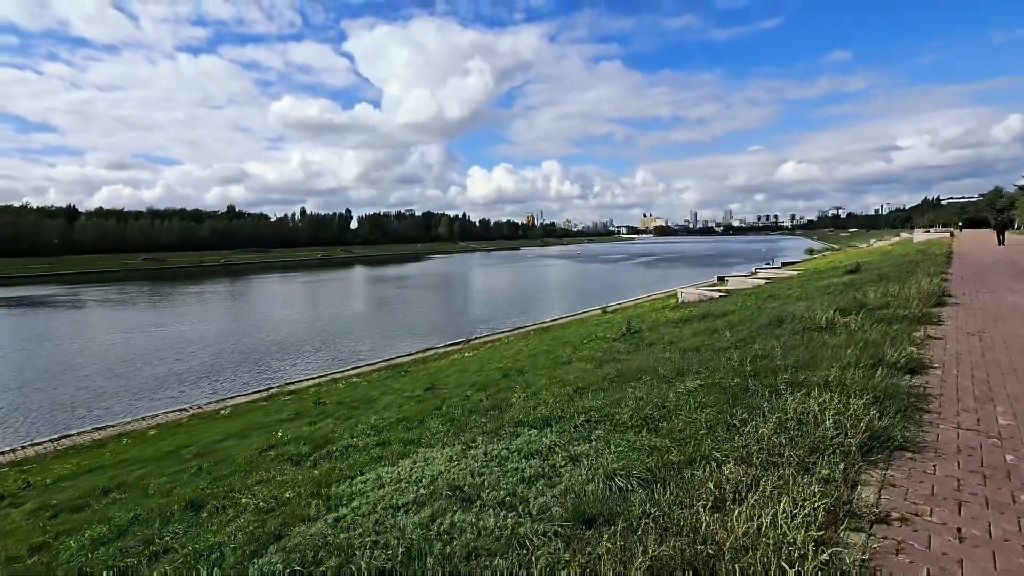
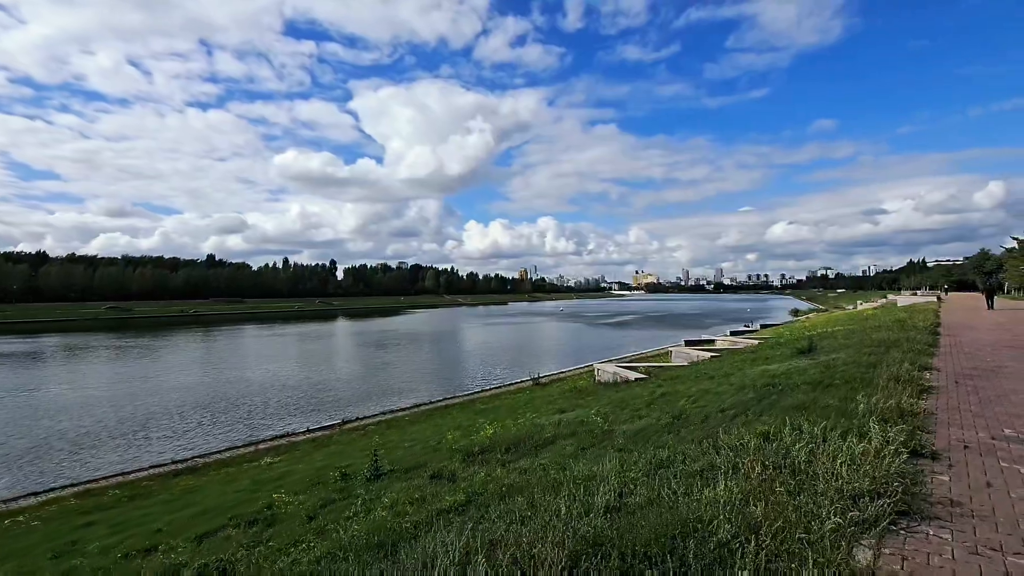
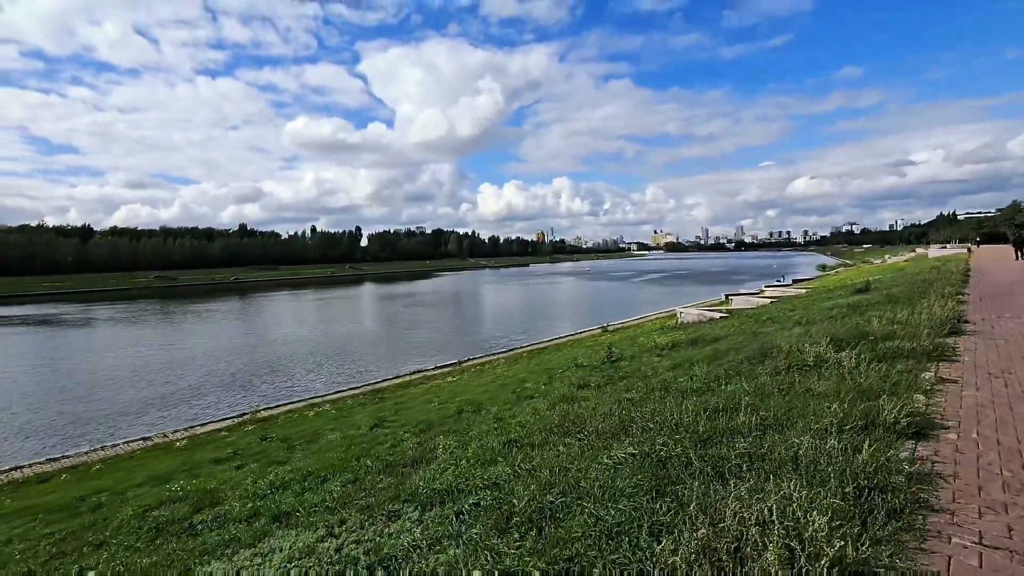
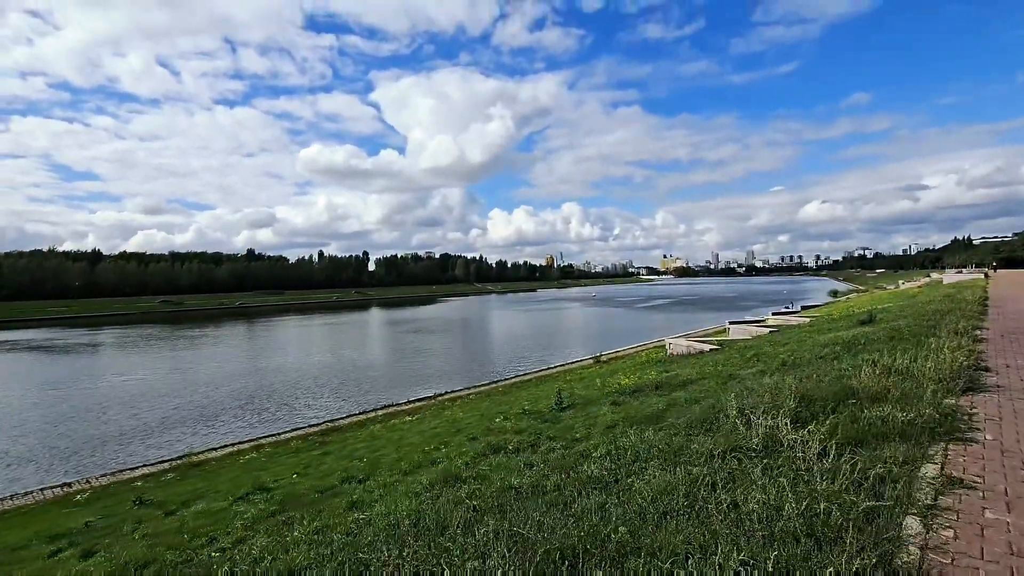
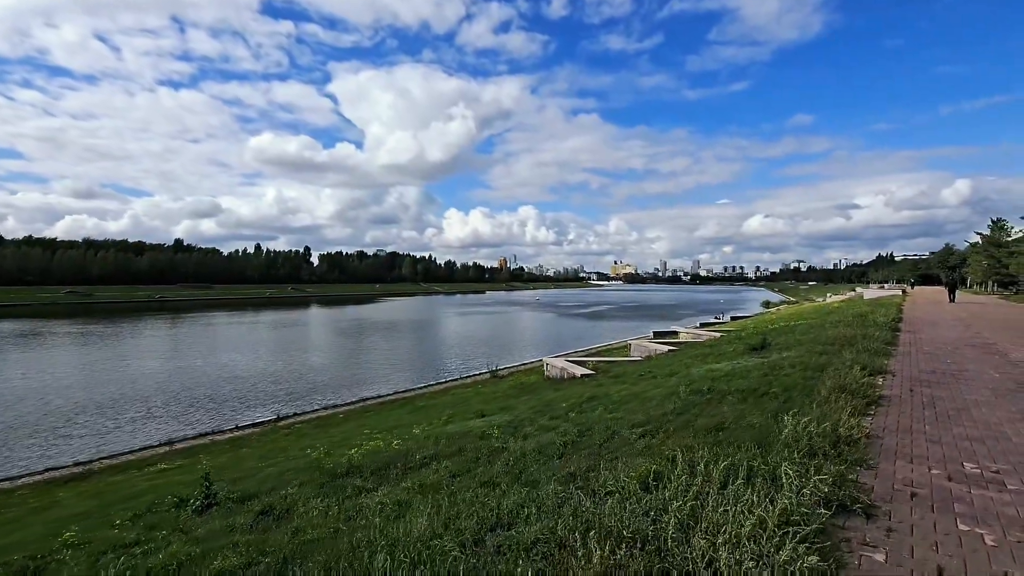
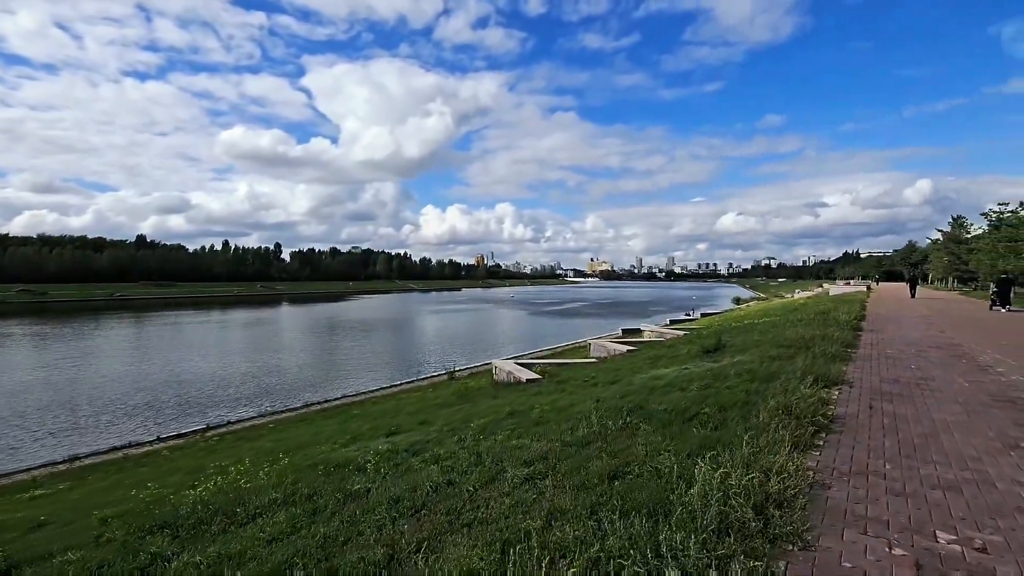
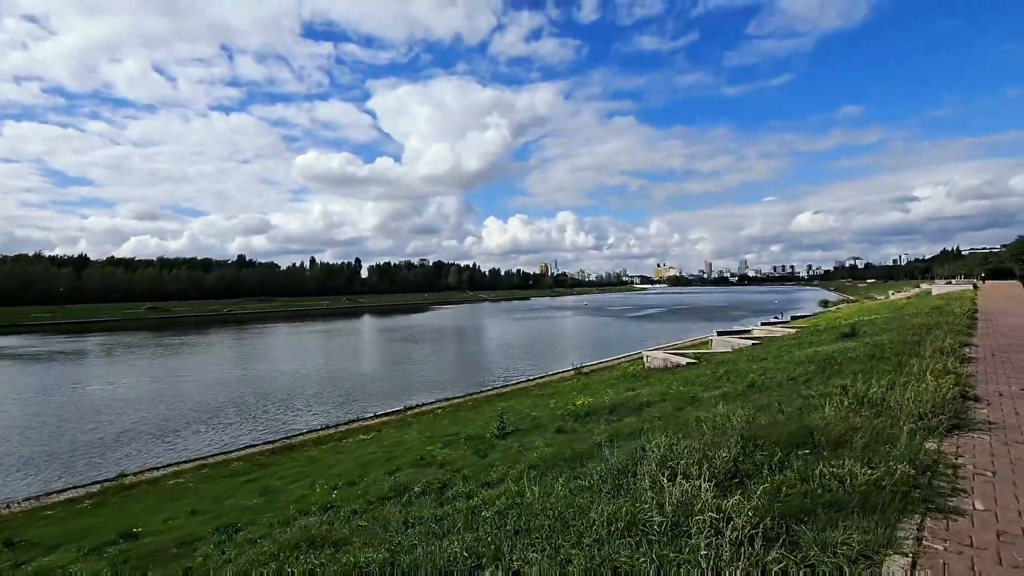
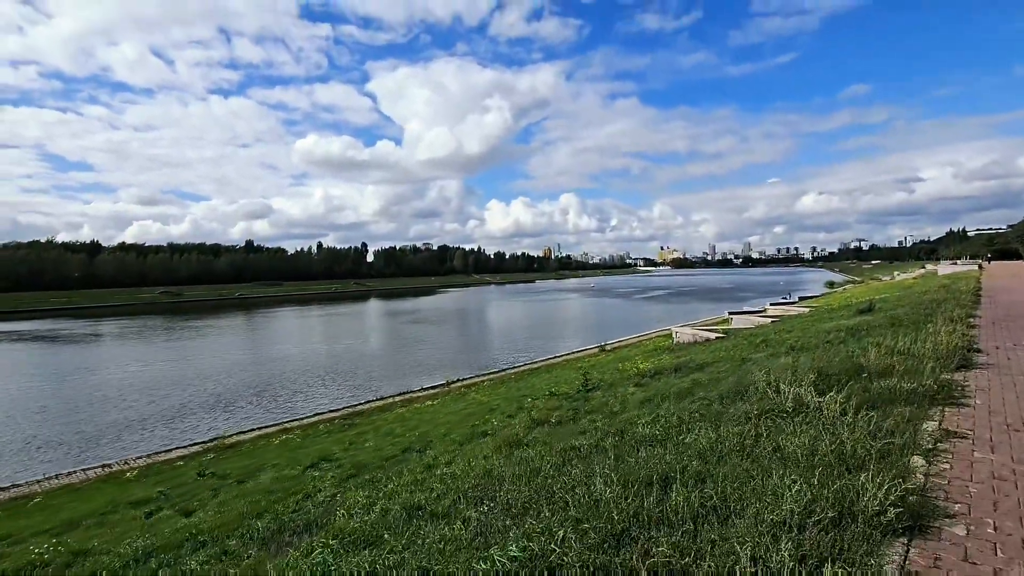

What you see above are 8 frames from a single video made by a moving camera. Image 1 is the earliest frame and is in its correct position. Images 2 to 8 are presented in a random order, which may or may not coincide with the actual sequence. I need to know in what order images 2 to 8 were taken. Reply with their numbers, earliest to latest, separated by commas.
3, 8, 4, 7, 2, 5, 6
